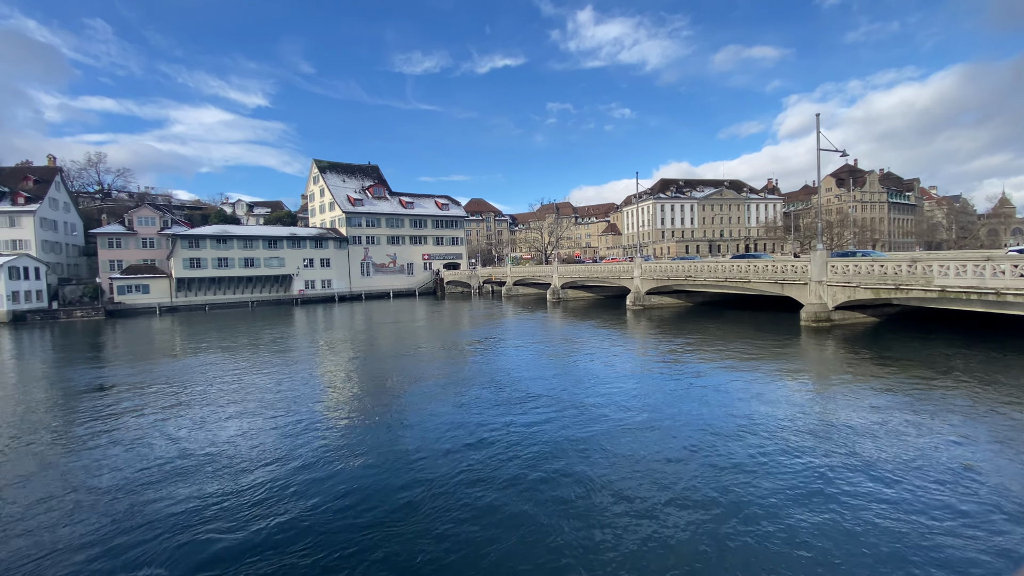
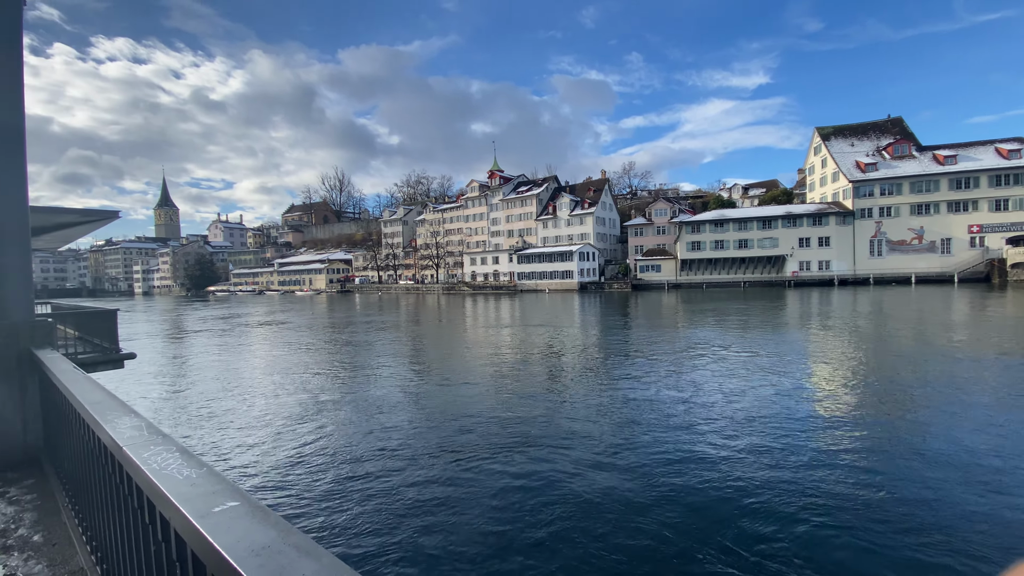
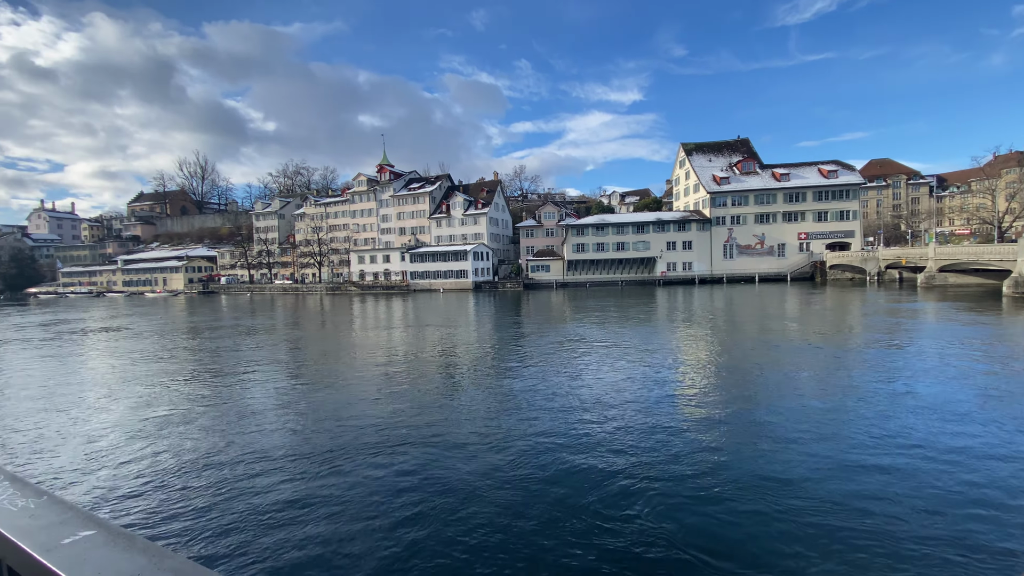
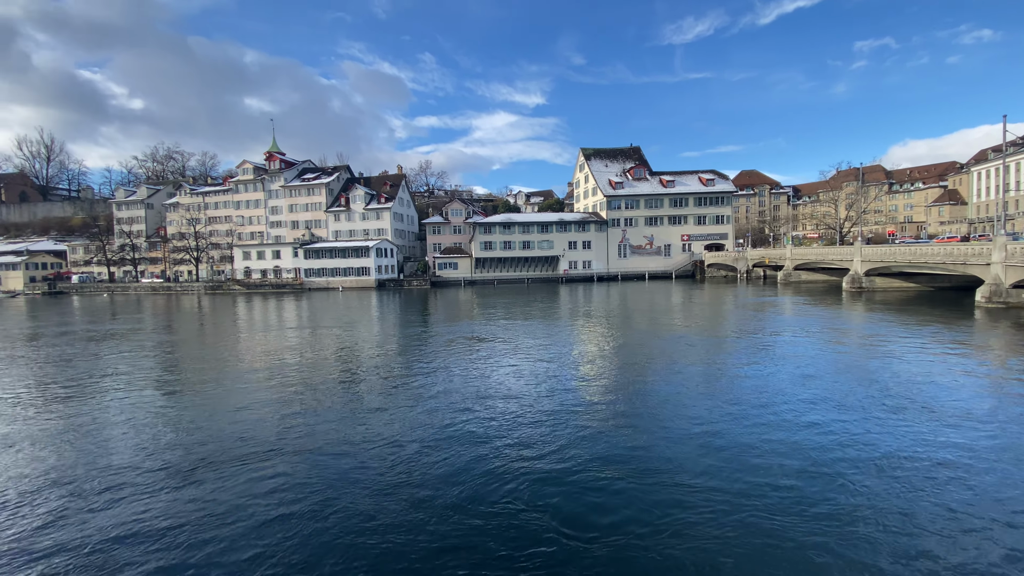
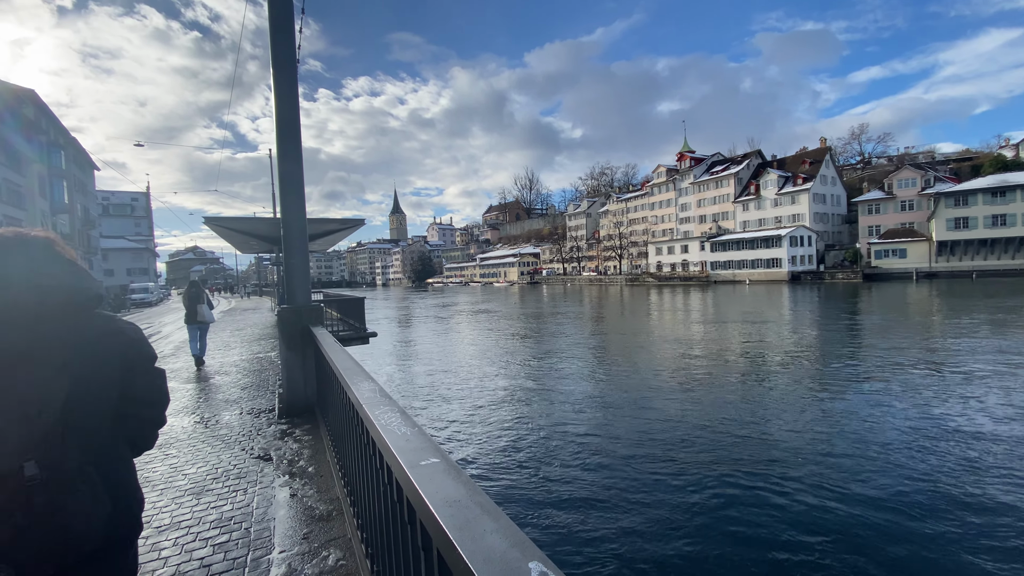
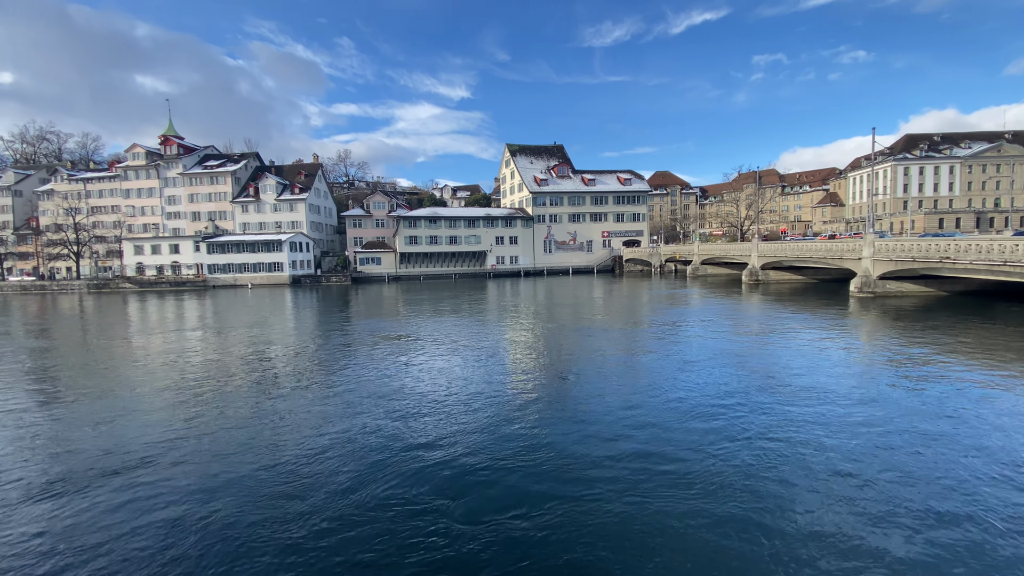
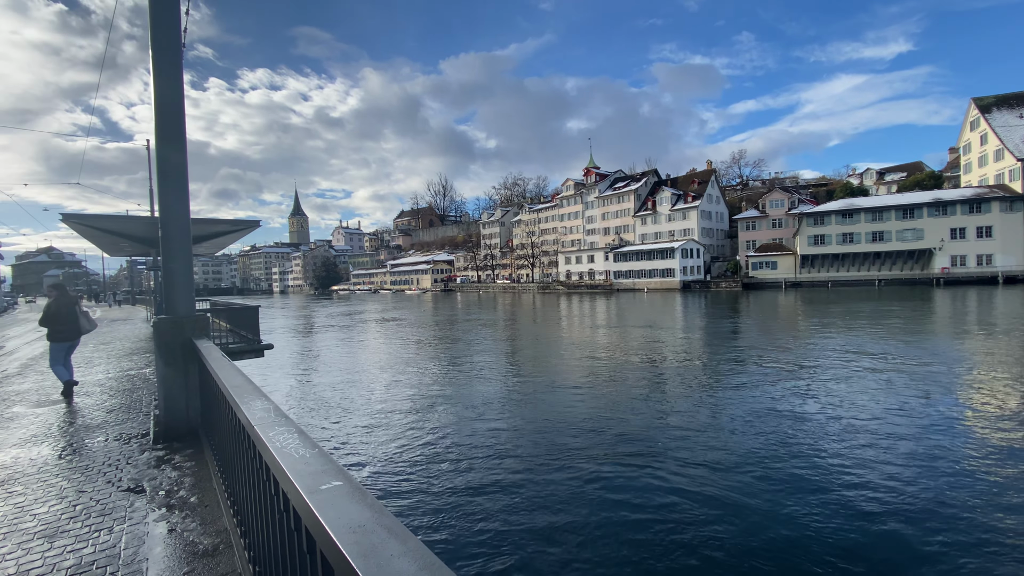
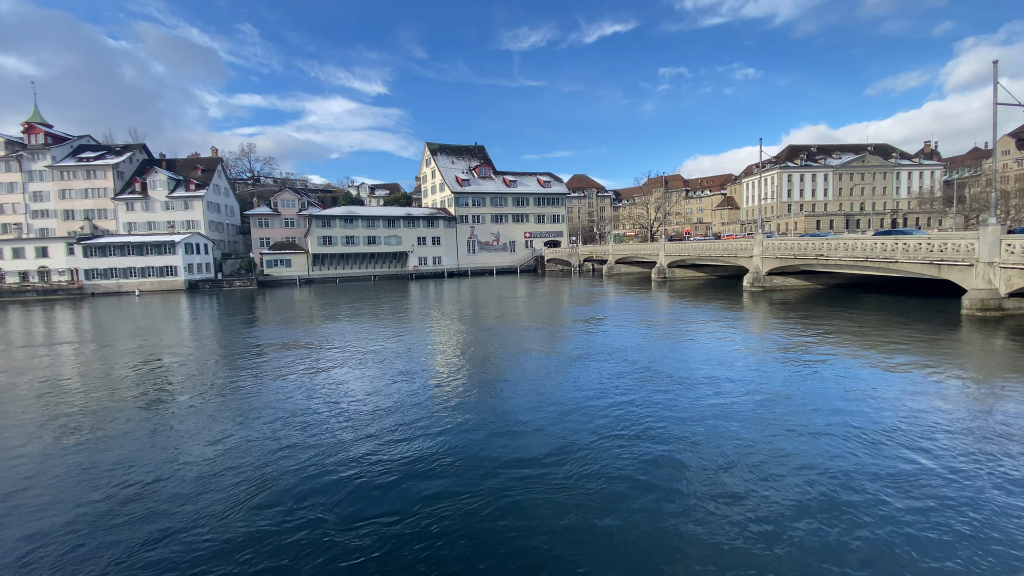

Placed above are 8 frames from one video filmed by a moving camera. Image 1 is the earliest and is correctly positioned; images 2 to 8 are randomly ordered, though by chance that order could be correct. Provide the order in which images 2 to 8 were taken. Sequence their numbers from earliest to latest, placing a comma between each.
8, 6, 4, 3, 2, 7, 5
